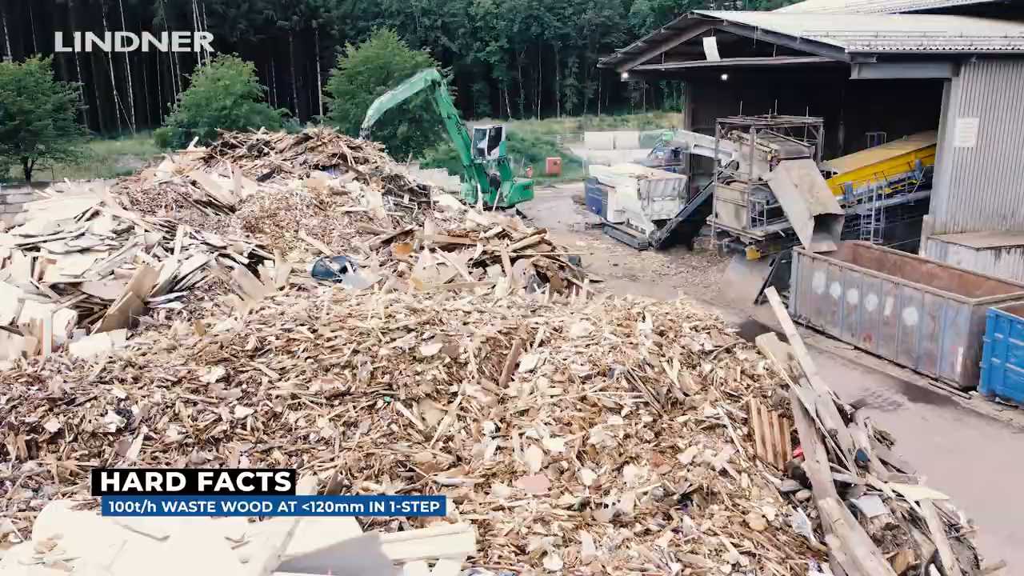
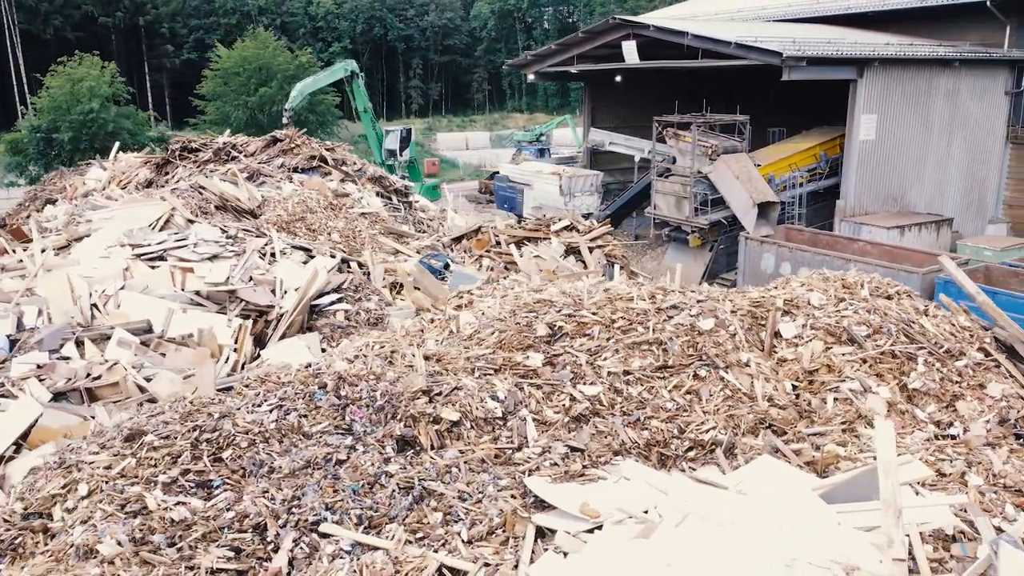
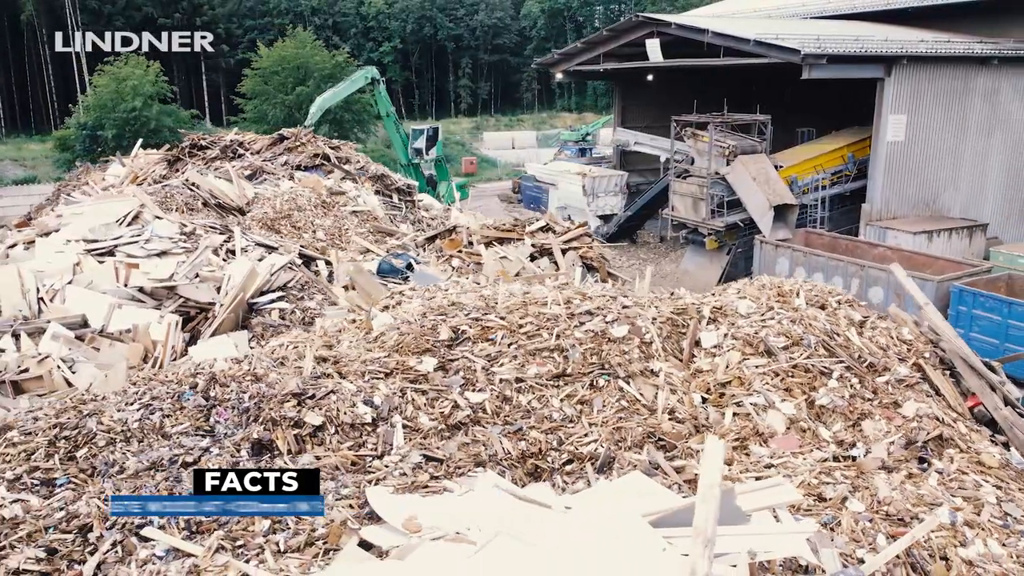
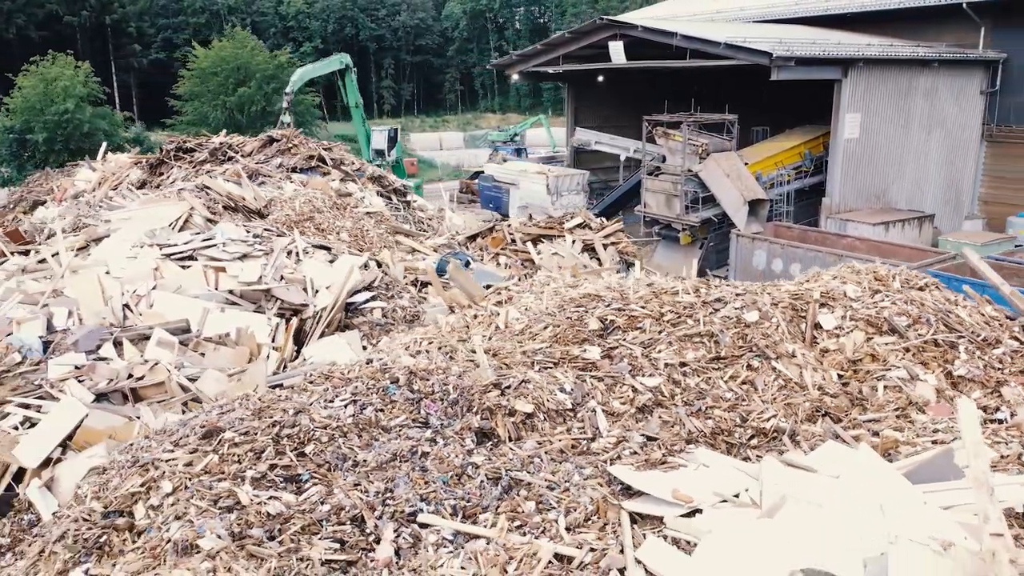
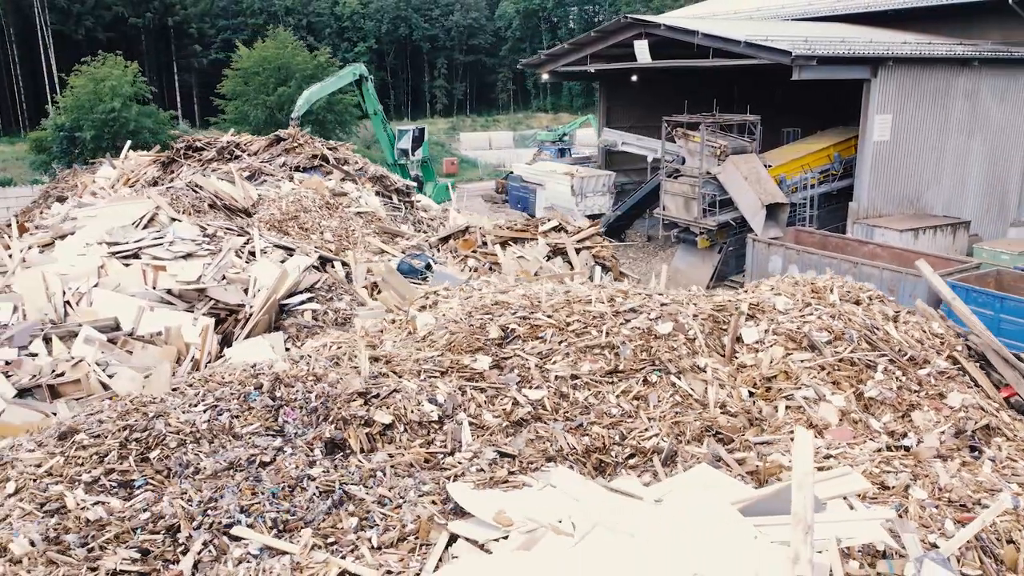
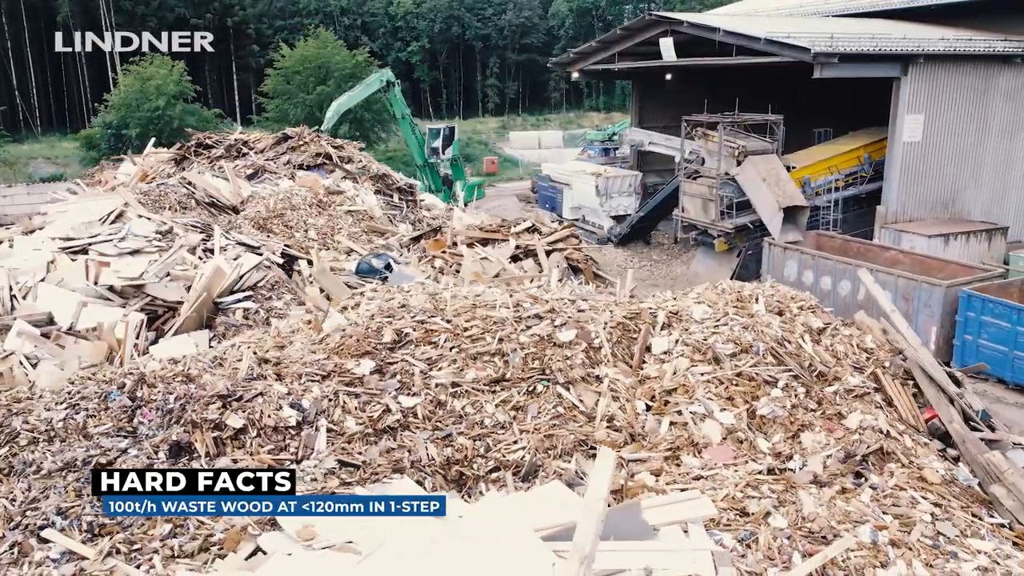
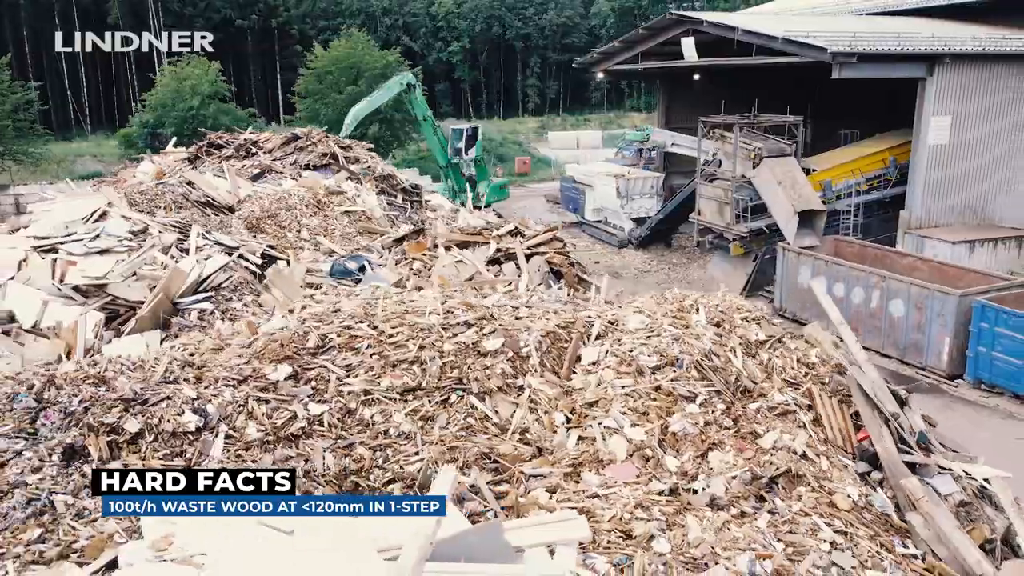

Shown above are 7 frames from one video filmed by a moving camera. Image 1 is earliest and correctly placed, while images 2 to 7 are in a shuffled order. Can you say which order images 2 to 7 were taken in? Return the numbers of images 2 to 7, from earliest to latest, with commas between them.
7, 6, 3, 5, 2, 4
